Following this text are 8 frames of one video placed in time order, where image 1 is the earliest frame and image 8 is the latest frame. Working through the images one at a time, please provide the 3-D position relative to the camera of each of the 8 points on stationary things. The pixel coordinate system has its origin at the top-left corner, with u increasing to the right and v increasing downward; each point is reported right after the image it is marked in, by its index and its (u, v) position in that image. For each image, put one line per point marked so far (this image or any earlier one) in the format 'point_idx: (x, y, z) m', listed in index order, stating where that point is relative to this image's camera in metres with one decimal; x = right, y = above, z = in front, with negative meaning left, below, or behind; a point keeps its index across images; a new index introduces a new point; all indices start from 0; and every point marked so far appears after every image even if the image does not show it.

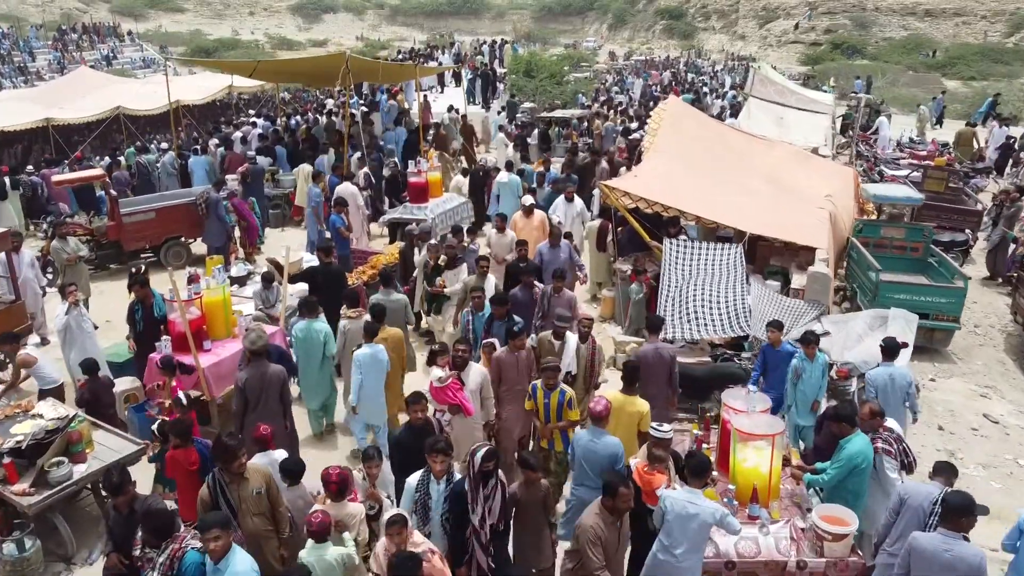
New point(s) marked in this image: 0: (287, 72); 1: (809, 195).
0: (-4.4, +4.3, +16.3) m
1: (+3.8, +1.2, +10.8) m
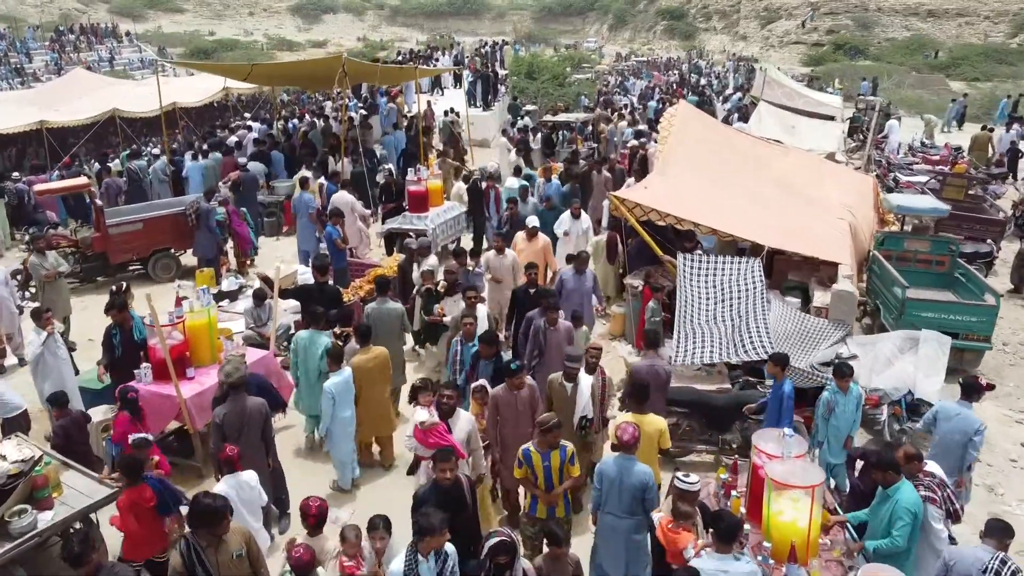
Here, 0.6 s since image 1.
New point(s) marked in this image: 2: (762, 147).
0: (-4.4, +4.1, +15.8) m
1: (+3.9, +1.0, +10.3) m
2: (+3.5, +1.9, +11.3) m
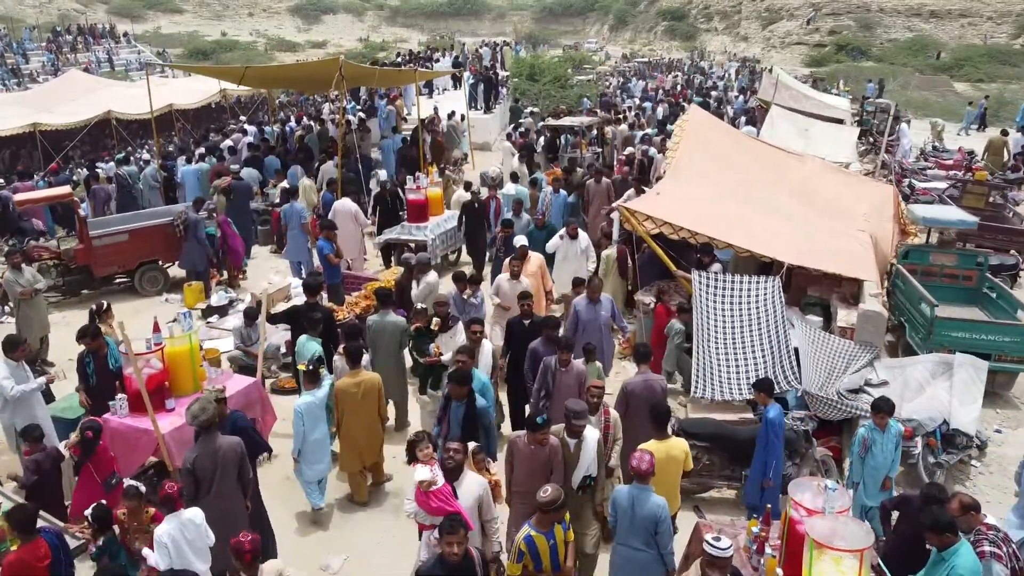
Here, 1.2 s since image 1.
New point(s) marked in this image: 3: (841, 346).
0: (-4.4, +3.9, +15.3) m
1: (+3.9, +0.9, +9.8) m
2: (+3.5, +1.8, +10.8) m
3: (+3.0, -0.5, +7.4) m
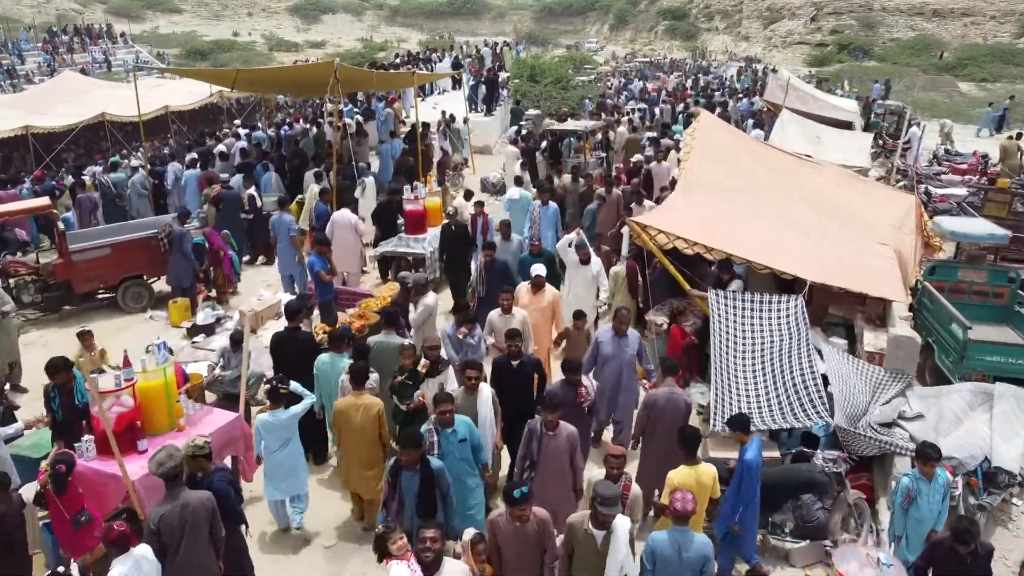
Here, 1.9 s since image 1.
0: (-4.3, +3.7, +14.8) m
1: (+4.0, +0.7, +9.2) m
2: (+3.5, +1.6, +10.3) m
3: (+3.0, -0.7, +6.9) m
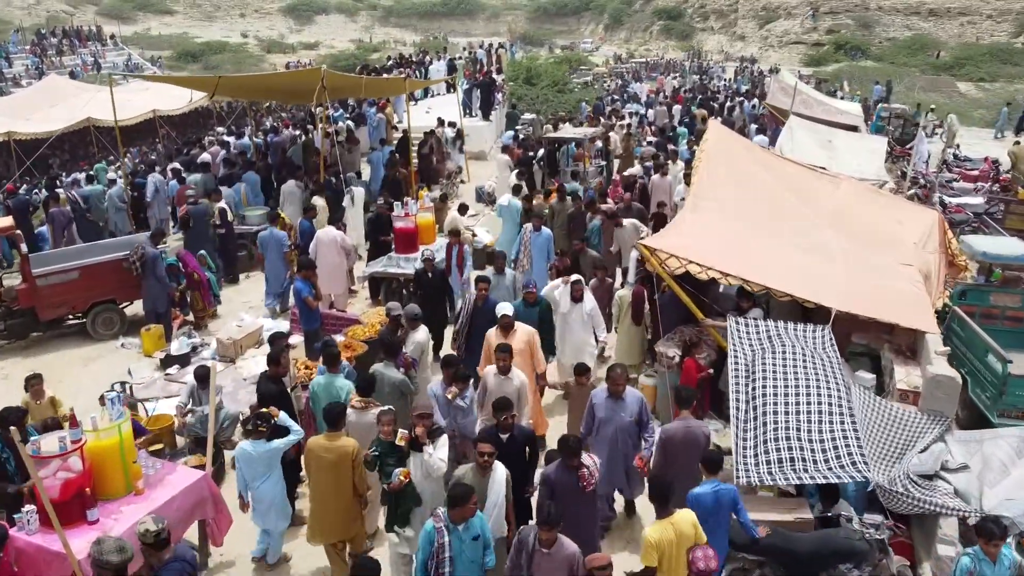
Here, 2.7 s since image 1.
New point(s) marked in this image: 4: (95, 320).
0: (-4.4, +3.4, +14.1) m
1: (+4.0, +0.4, +8.6) m
2: (+3.5, +1.3, +9.7) m
3: (+3.0, -1.0, +6.3) m
4: (-4.7, -0.4, +9.4) m
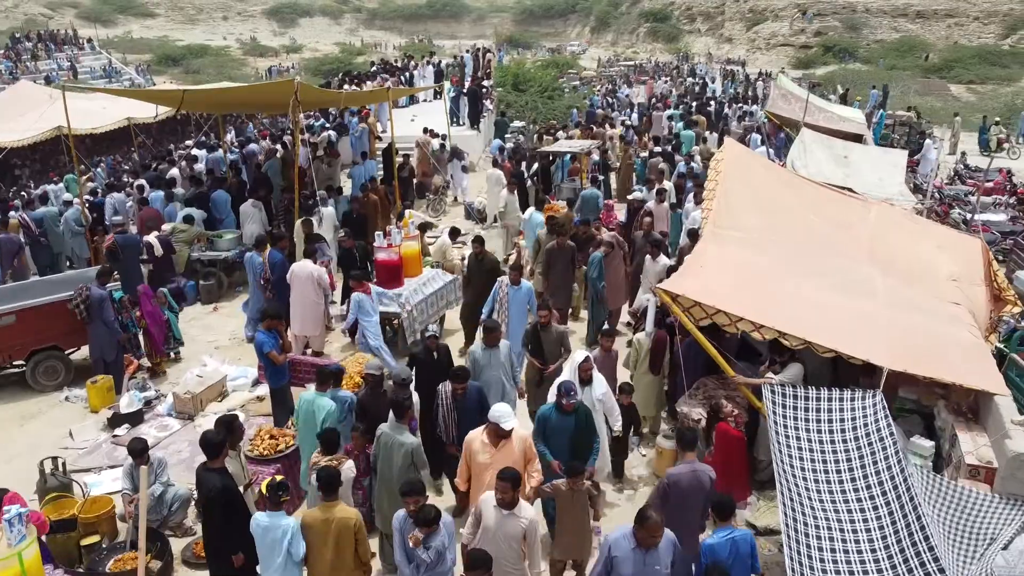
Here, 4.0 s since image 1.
0: (-4.5, +3.0, +13.0) m
1: (+3.9, 0.0, +7.7) m
2: (+3.4, +0.9, +8.7) m
3: (+3.0, -1.4, +5.3) m
4: (-4.8, -0.8, +8.3) m
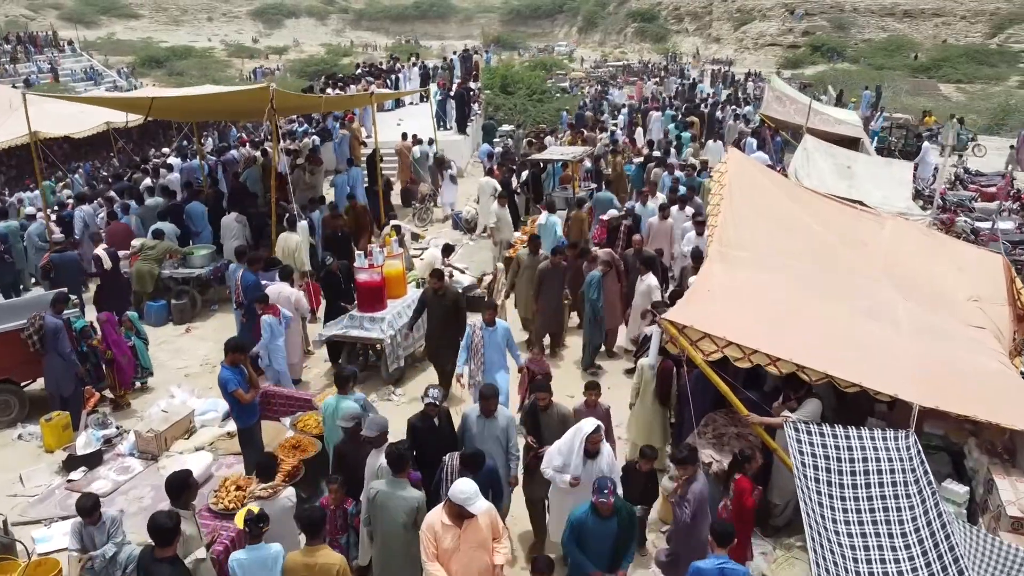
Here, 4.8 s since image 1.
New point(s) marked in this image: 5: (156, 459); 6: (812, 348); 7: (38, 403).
0: (-4.7, +2.7, +12.4) m
1: (+3.8, -0.2, +7.1) m
2: (+3.3, +0.7, +8.2) m
3: (+3.0, -1.6, +4.7) m
4: (-4.9, -1.1, +7.6) m
5: (-3.0, -1.5, +7.0) m
6: (+2.2, -0.4, +6.1) m
7: (-4.7, -1.1, +8.2) m
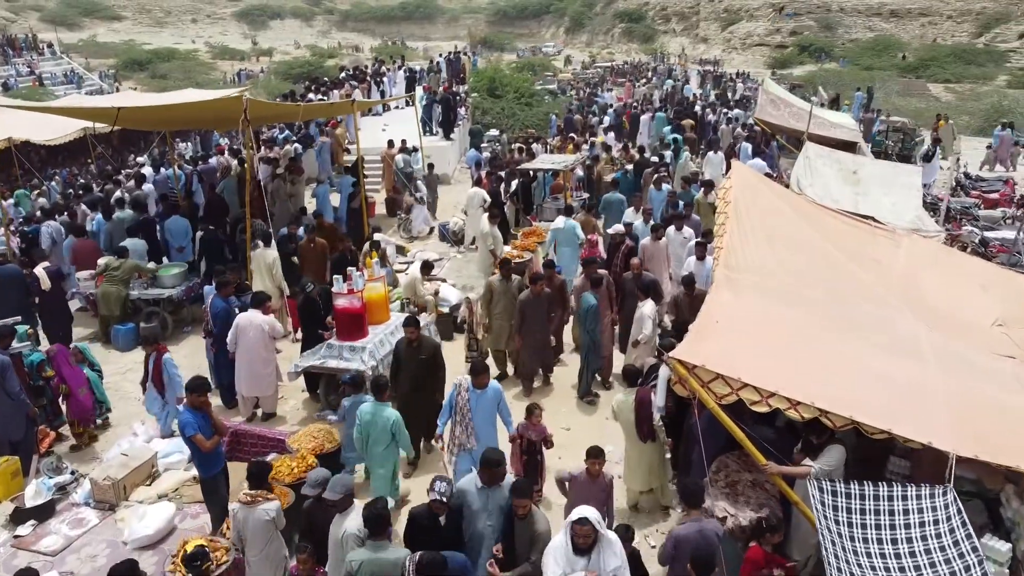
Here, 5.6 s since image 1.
0: (-4.9, +2.4, +11.7) m
1: (+3.8, -0.4, +6.6) m
2: (+3.2, +0.5, +7.6) m
3: (+3.0, -1.8, +4.2) m
4: (-4.9, -1.3, +7.0) m
5: (-3.1, -1.7, +6.4) m
6: (+2.2, -0.7, +5.5) m
7: (-4.8, -1.4, +7.5) m
